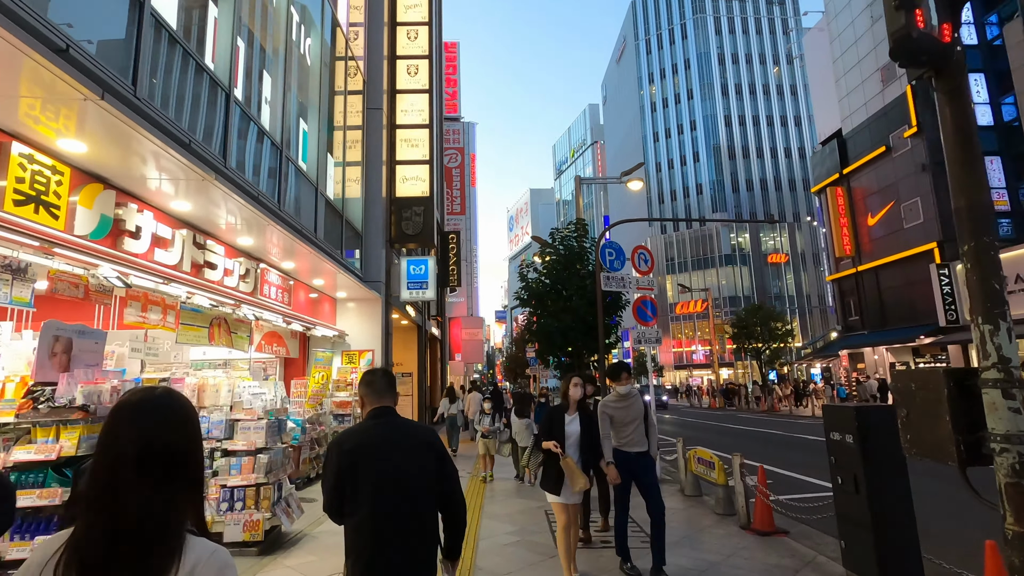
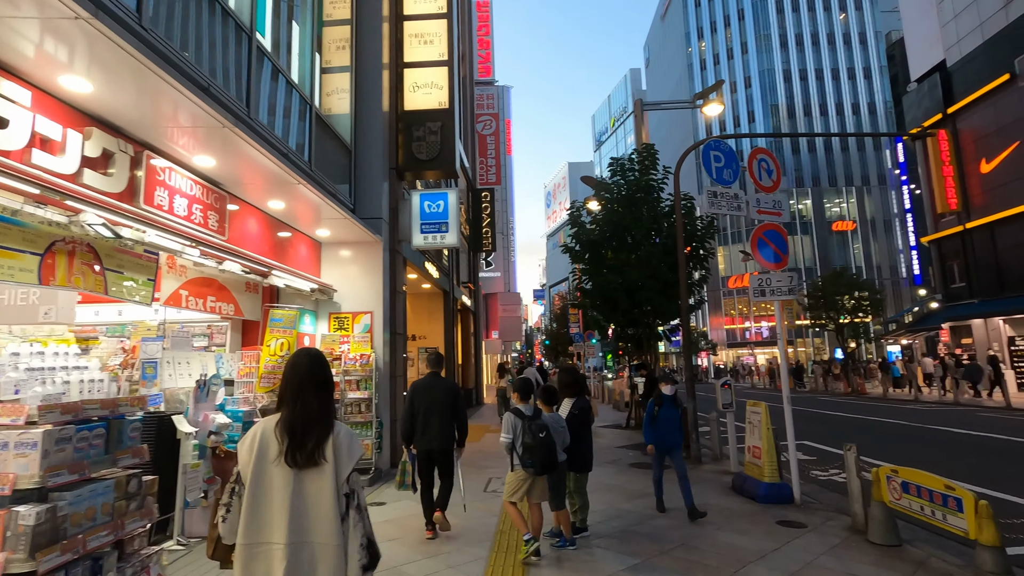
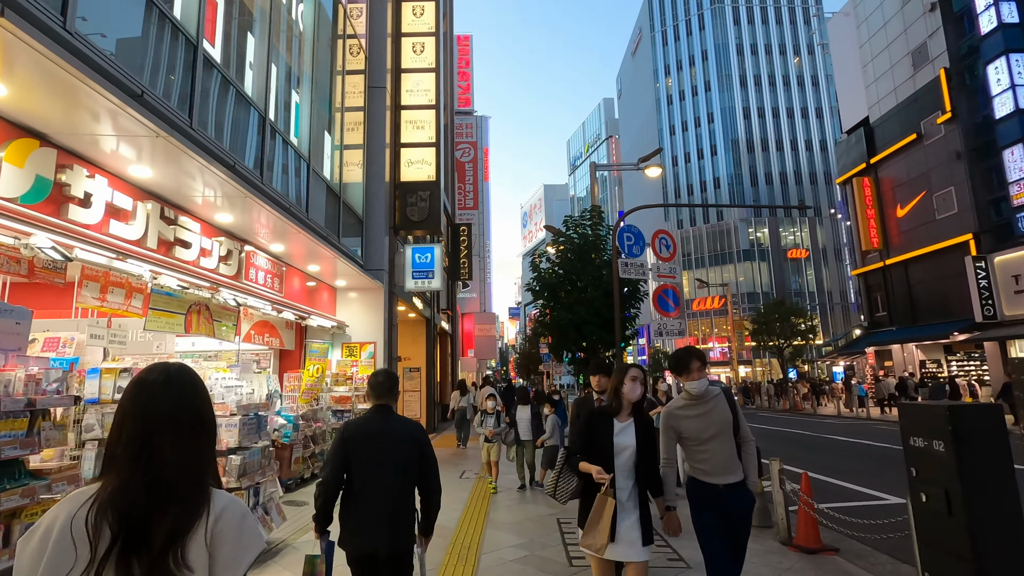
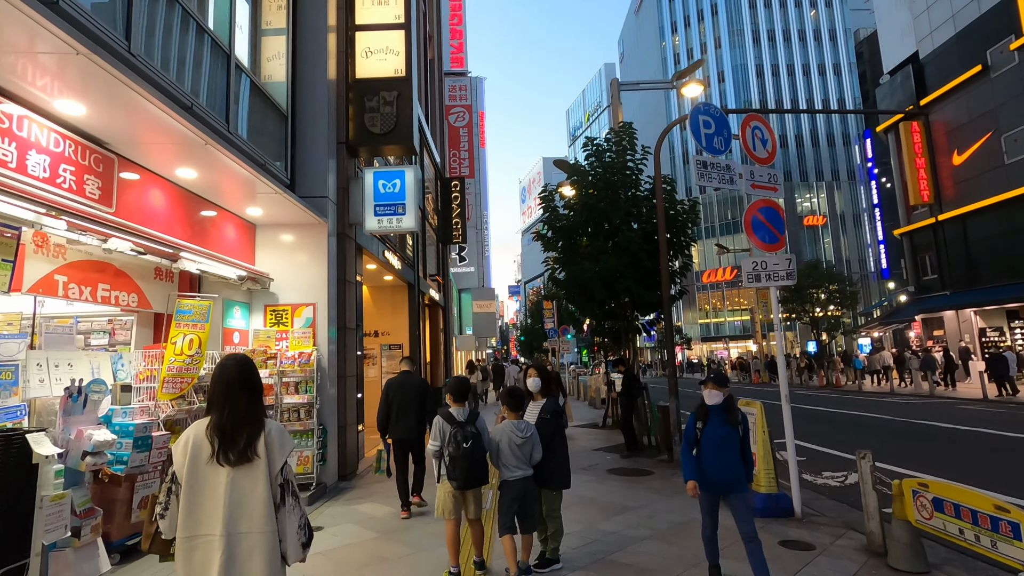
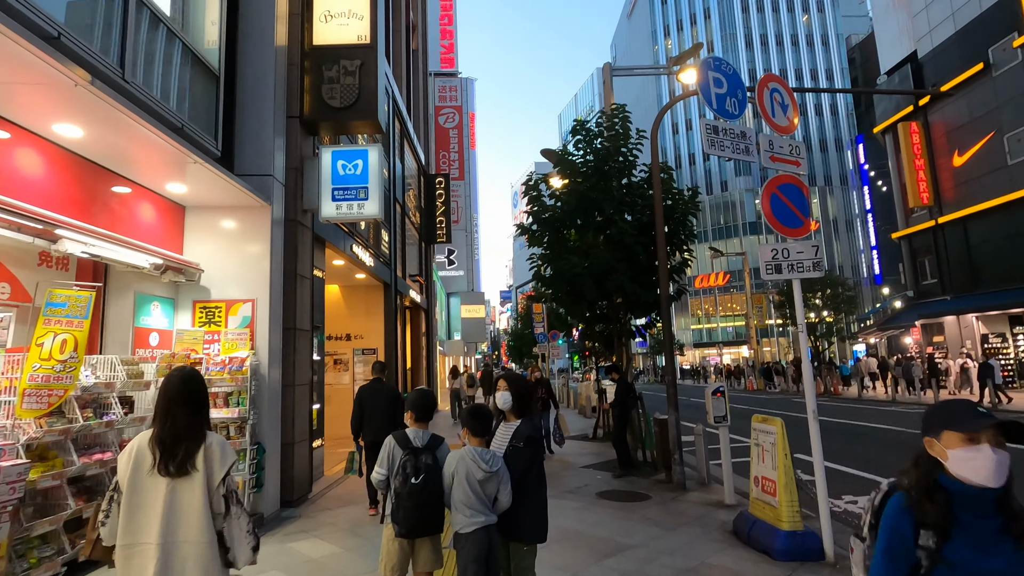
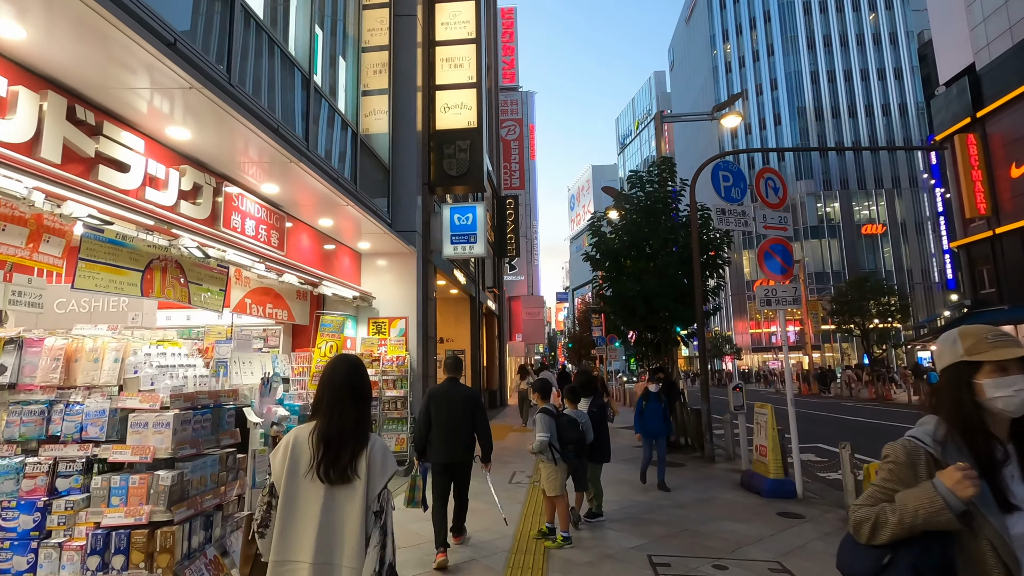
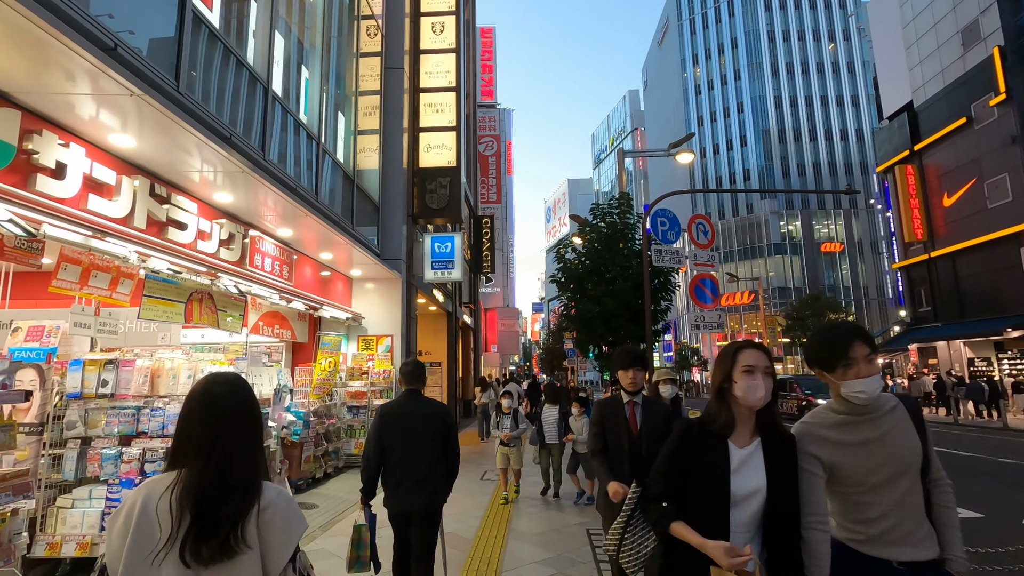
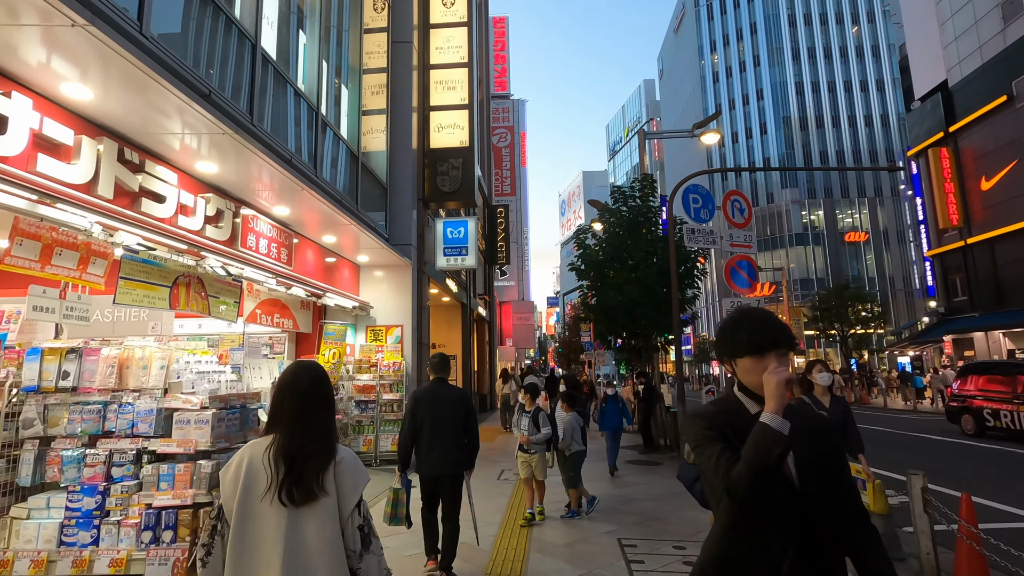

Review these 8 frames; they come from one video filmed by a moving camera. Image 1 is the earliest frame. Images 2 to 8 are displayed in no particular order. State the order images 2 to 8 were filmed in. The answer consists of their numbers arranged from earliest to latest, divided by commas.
3, 7, 8, 6, 2, 4, 5
